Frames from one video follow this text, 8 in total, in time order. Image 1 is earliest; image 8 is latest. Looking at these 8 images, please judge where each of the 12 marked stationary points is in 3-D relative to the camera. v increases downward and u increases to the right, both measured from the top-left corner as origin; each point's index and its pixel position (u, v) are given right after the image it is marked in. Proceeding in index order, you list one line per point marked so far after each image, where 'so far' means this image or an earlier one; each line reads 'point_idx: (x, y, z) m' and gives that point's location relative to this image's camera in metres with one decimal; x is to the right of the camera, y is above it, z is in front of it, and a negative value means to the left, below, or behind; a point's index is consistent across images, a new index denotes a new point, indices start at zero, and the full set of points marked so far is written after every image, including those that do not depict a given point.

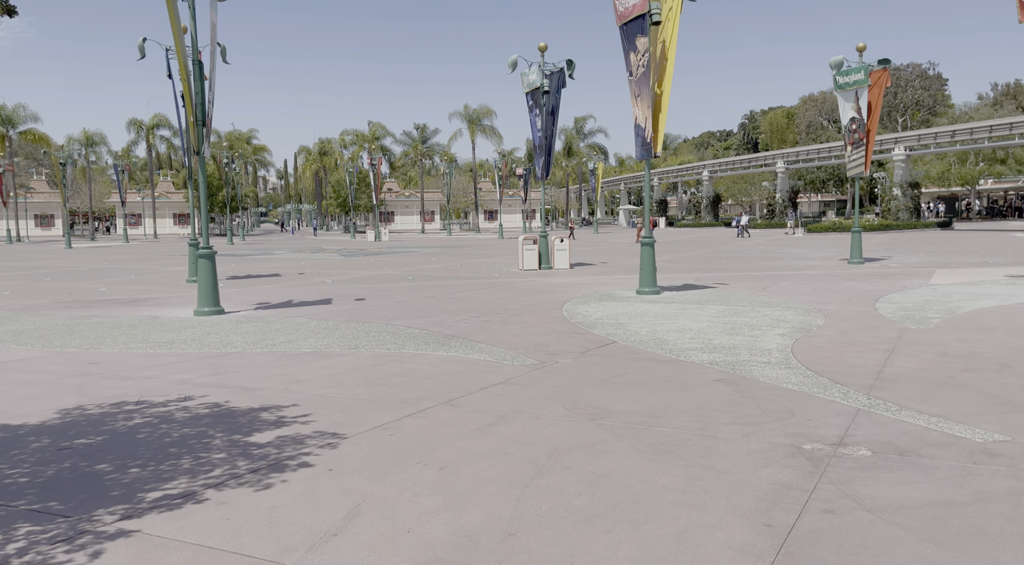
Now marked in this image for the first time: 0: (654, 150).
0: (+3.0, +2.8, +14.4) m
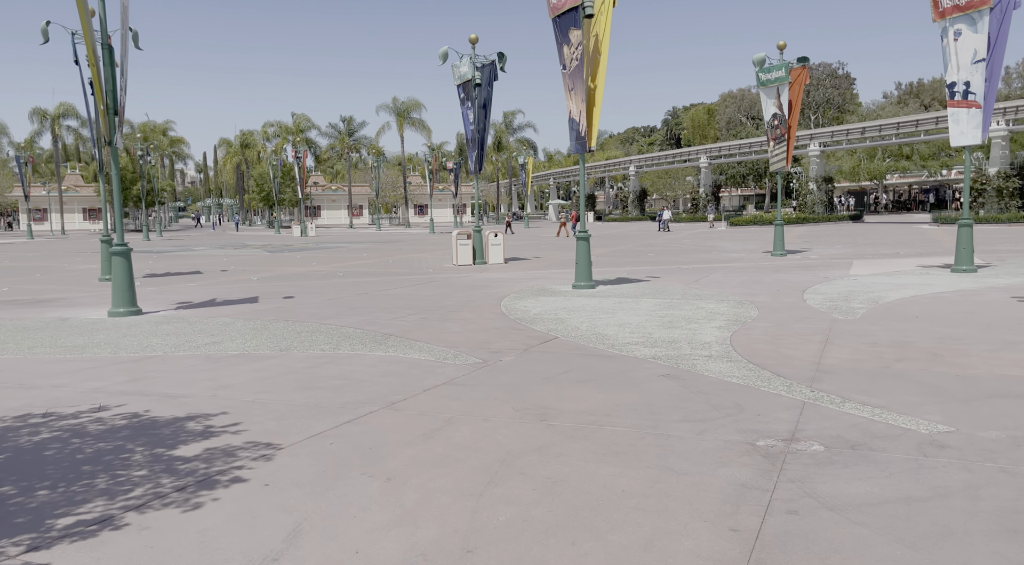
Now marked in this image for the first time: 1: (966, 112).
0: (+1.6, +2.9, +14.5) m
1: (+9.4, +3.6, +14.0) m
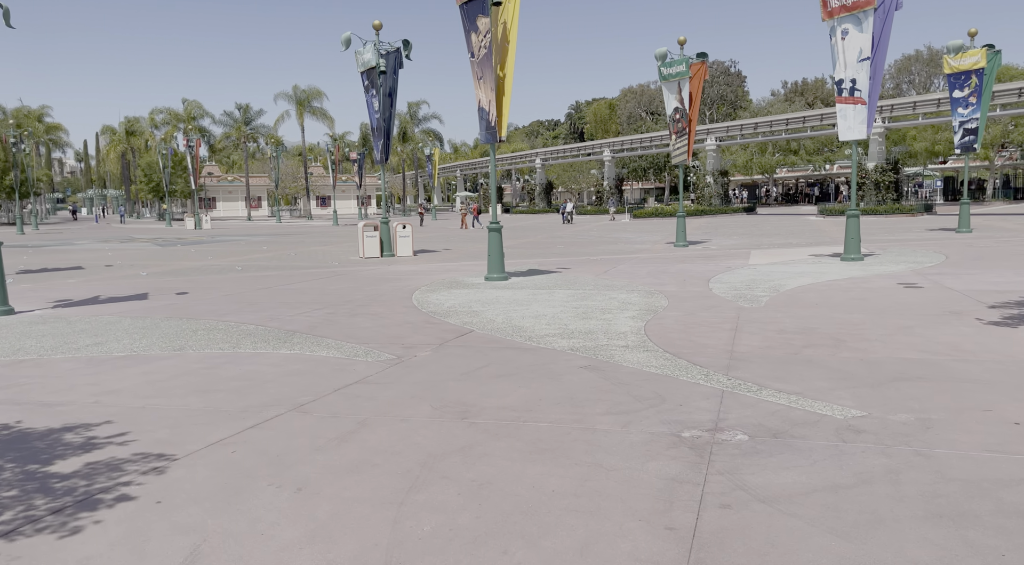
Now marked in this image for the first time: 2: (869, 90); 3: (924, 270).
0: (-0.3, +3.1, +14.3) m
1: (+7.5, +3.9, +14.9) m
2: (+7.8, +4.3, +14.8) m
3: (+7.5, +0.2, +12.3) m
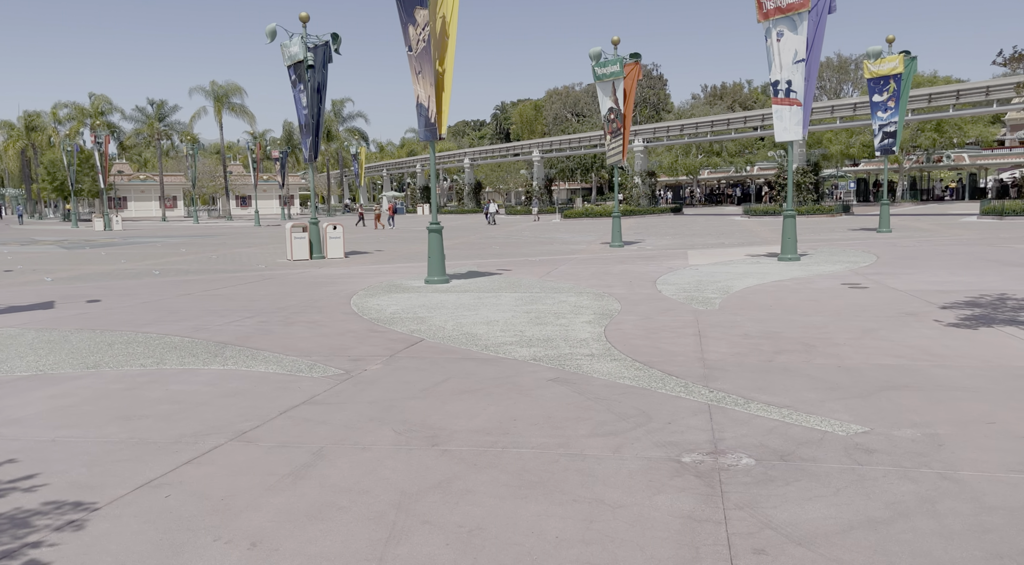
0: (-1.5, +3.0, +13.8) m
1: (+6.1, +3.9, +15.1) m
2: (+6.5, +4.3, +15.1) m
3: (+6.5, +0.2, +12.6) m
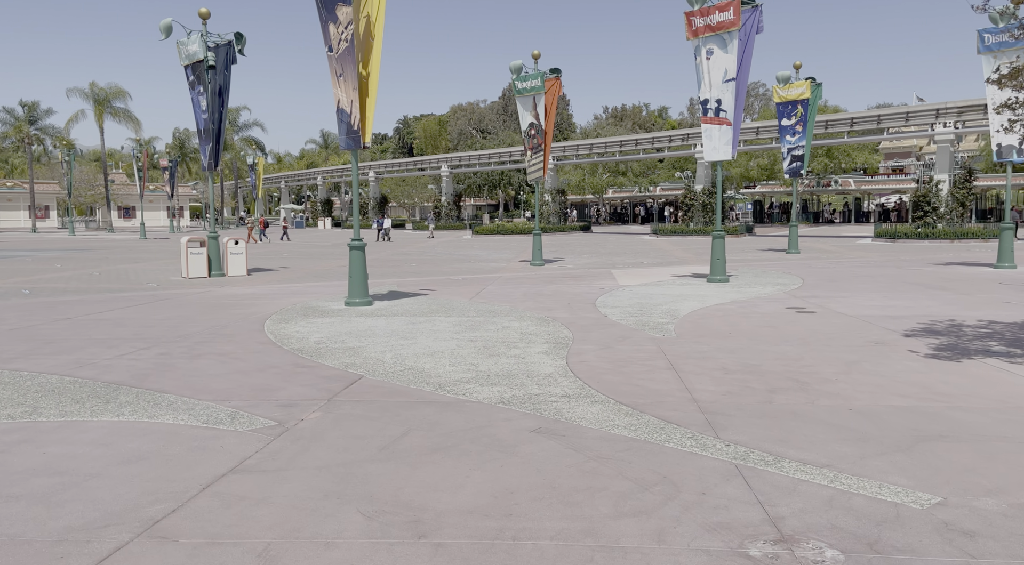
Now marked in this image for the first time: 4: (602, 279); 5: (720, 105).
0: (-2.8, +2.6, +12.7) m
1: (+4.6, +3.4, +15.1) m
2: (+4.9, +3.8, +15.2) m
3: (+5.2, -0.2, +12.6) m
4: (+2.3, +0.1, +17.8) m
5: (+4.6, +3.9, +15.0) m
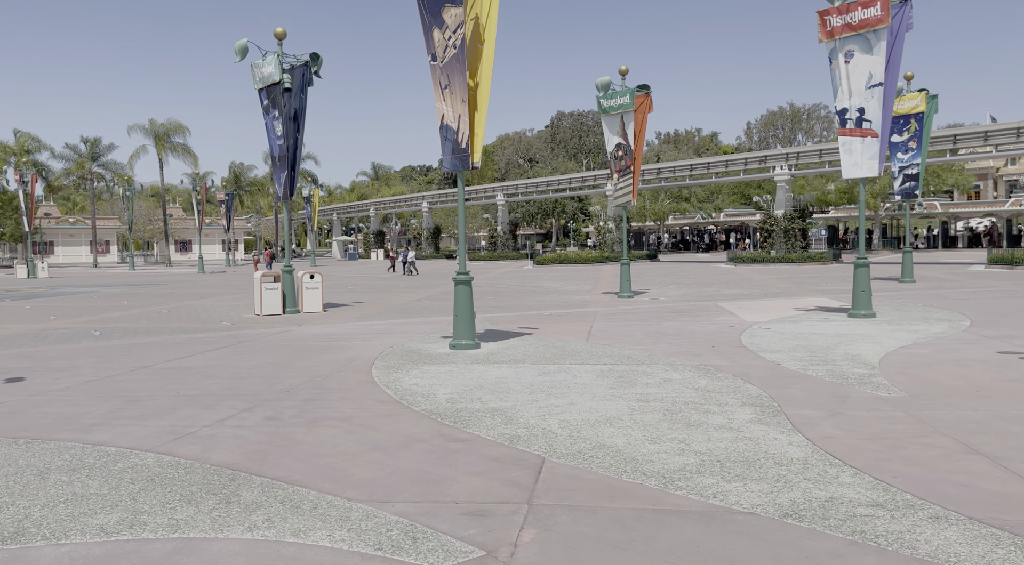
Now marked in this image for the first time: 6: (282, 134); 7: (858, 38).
0: (-0.7, +2.0, +11.3) m
1: (+6.8, +2.7, +13.3) m
2: (+7.2, +3.2, +13.3) m
3: (+7.3, -0.8, +10.6) m
4: (+4.8, -0.7, +15.9) m
5: (+6.8, +3.2, +13.2) m
6: (-6.4, +4.1, +19.2) m
7: (+6.6, +4.6, +13.0) m
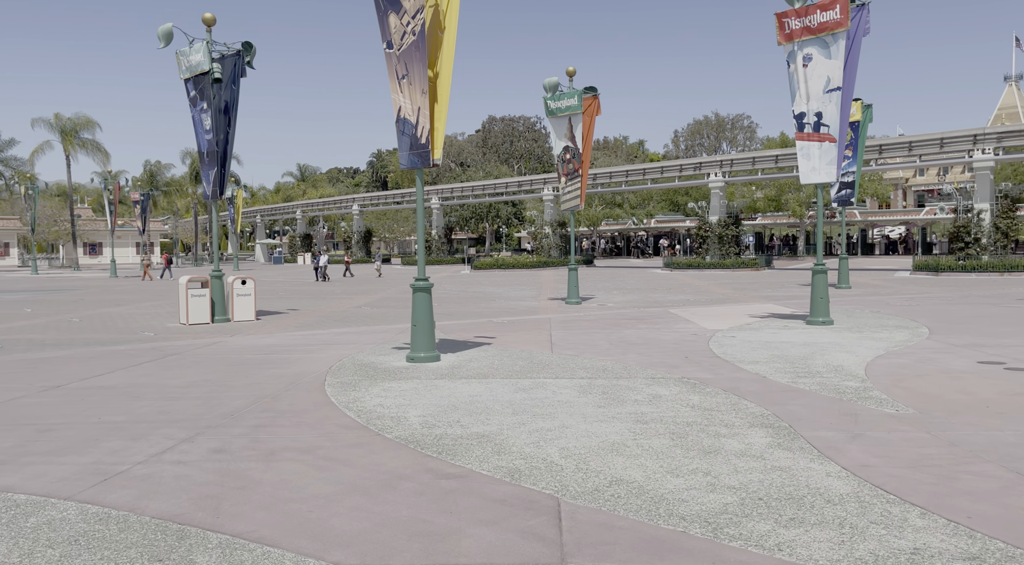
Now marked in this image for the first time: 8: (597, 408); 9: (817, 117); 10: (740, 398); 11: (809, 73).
0: (-1.3, +1.8, +10.5) m
1: (+6.0, +2.6, +13.3) m
2: (+6.3, +3.0, +13.3) m
3: (+6.8, -0.9, +10.6) m
4: (+3.7, -0.9, +15.6) m
5: (+6.0, +3.1, +13.1) m
6: (-7.7, +3.9, +17.8) m
7: (+5.8, +4.5, +12.9) m
8: (+0.9, -1.3, +7.1) m
9: (+5.9, +3.1, +13.1) m
10: (+2.4, -1.2, +7.2) m
11: (+5.8, +3.9, +13.1) m
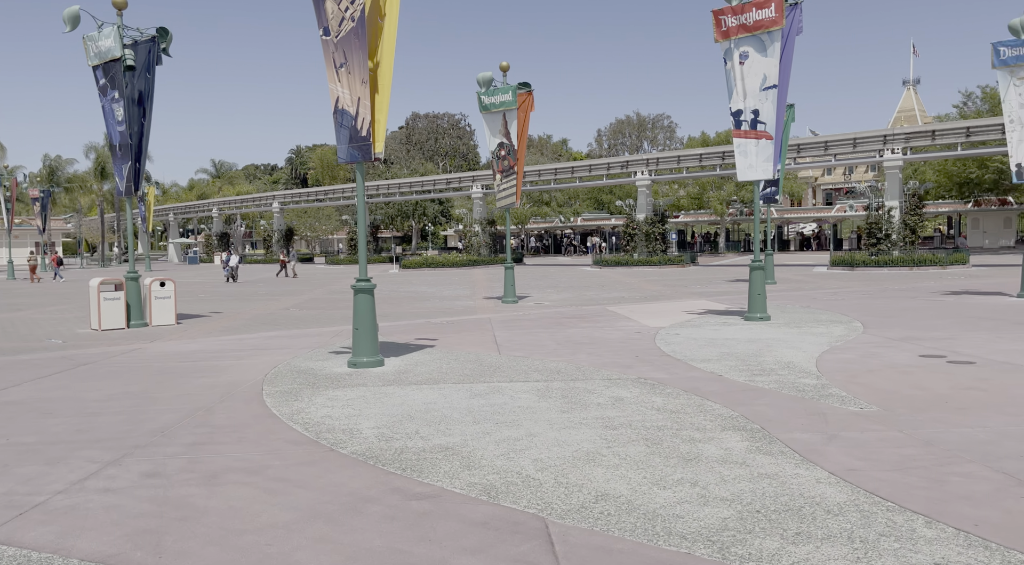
0: (-2.1, +1.8, +10.0) m
1: (+4.8, +2.6, +13.5) m
2: (+5.2, +3.1, +13.6) m
3: (+6.0, -0.8, +10.9) m
4: (+2.3, -0.8, +15.6) m
5: (+4.9, +3.2, +13.4) m
6: (-9.3, +3.9, +16.5) m
7: (+4.7, +4.5, +13.1) m
8: (+0.5, -1.3, +6.8) m
9: (+4.8, +3.2, +13.3) m
10: (+2.0, -1.2, +7.1) m
11: (+4.6, +4.0, +13.3) m
